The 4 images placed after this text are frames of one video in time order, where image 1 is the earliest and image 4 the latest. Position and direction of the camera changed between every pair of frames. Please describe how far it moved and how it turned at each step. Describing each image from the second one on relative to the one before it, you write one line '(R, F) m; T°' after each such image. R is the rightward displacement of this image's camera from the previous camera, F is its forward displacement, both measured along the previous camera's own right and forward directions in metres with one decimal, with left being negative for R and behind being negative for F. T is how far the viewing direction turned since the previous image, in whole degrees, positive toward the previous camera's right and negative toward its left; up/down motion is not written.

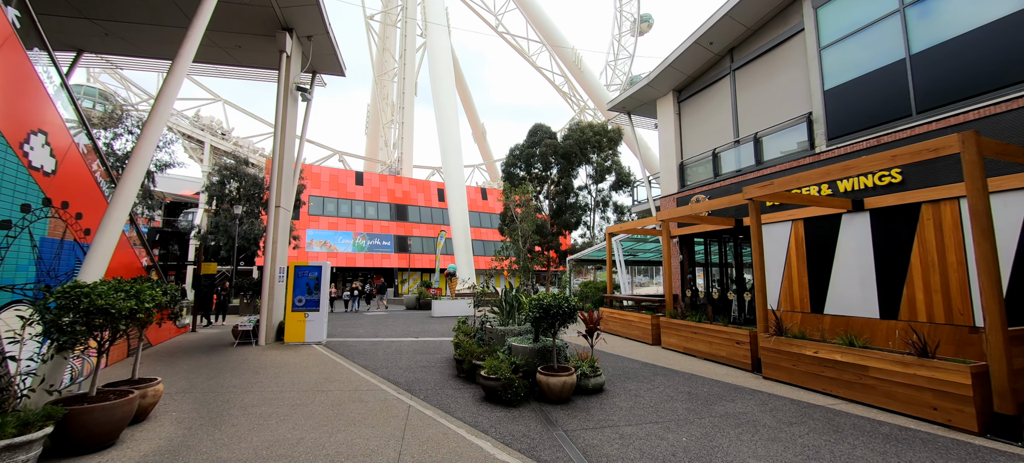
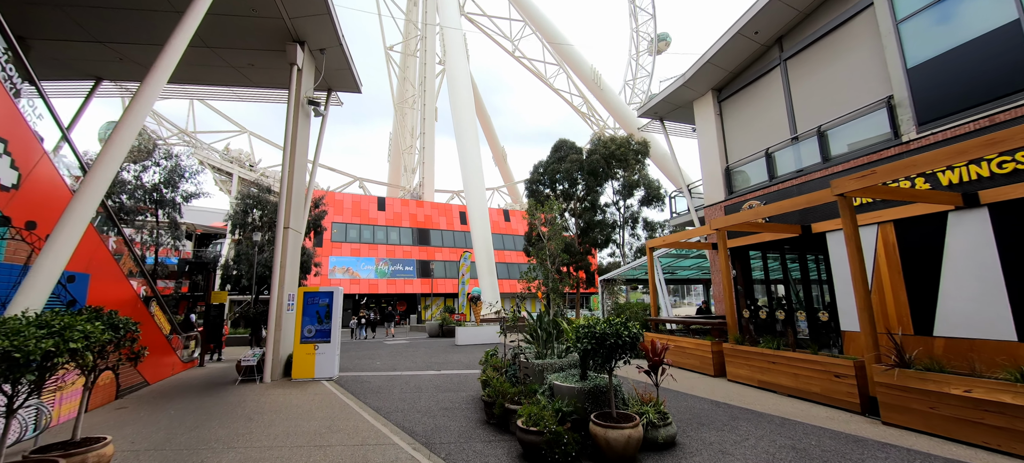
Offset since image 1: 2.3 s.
(-0.2, +1.2) m; -3°
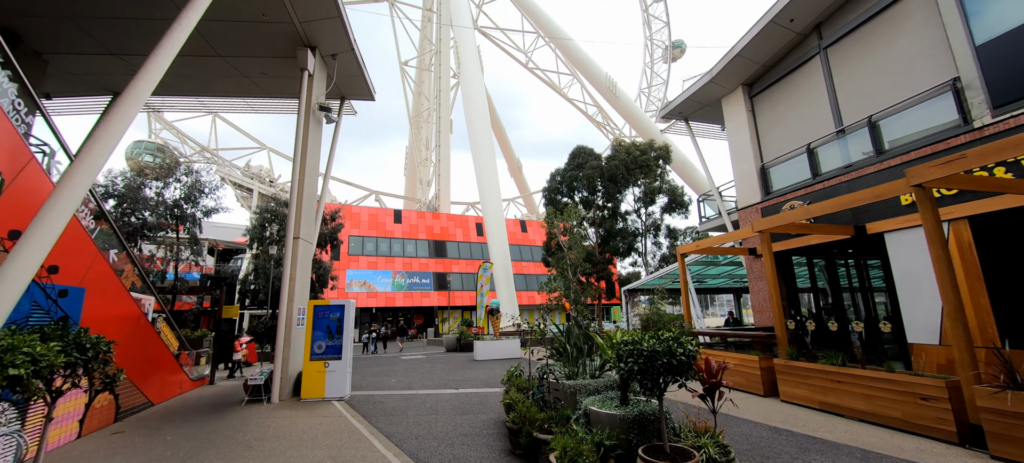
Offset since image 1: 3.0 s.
(-0.1, +0.7) m; -2°
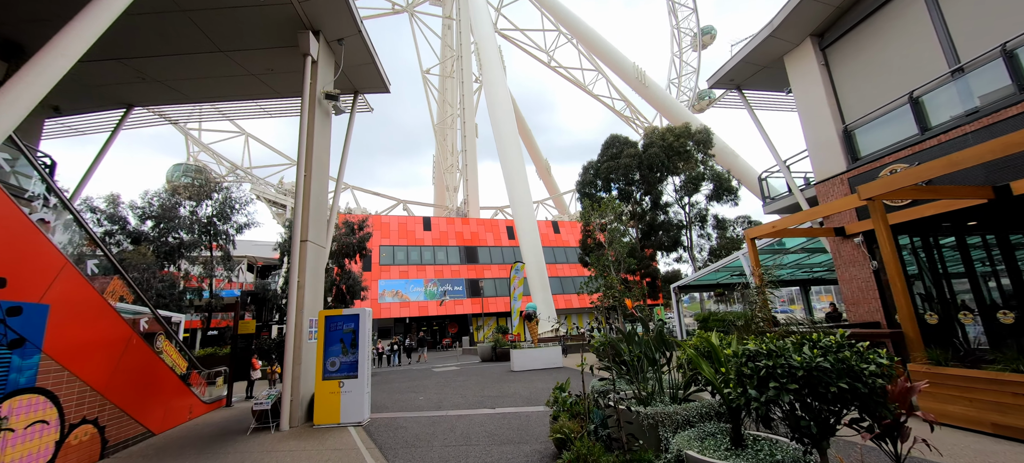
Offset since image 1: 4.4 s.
(-0.1, +1.4) m; -4°
